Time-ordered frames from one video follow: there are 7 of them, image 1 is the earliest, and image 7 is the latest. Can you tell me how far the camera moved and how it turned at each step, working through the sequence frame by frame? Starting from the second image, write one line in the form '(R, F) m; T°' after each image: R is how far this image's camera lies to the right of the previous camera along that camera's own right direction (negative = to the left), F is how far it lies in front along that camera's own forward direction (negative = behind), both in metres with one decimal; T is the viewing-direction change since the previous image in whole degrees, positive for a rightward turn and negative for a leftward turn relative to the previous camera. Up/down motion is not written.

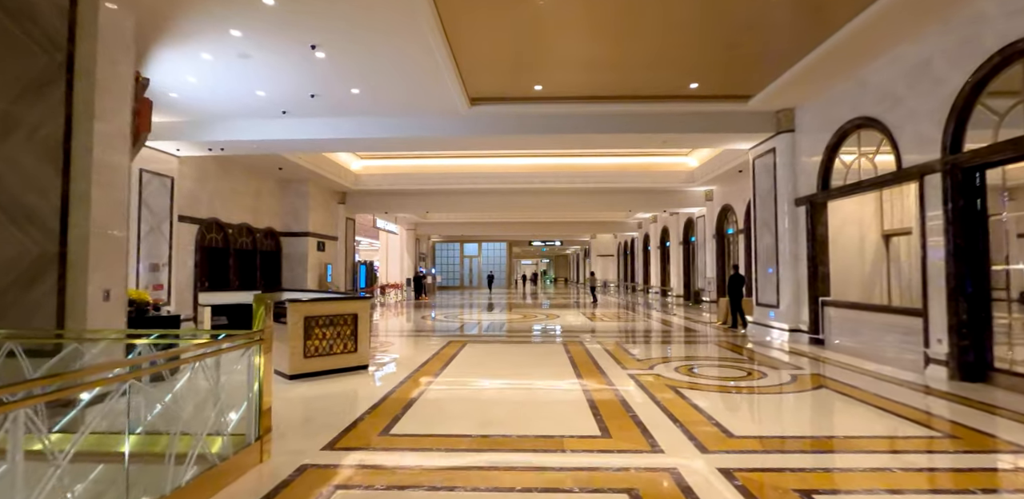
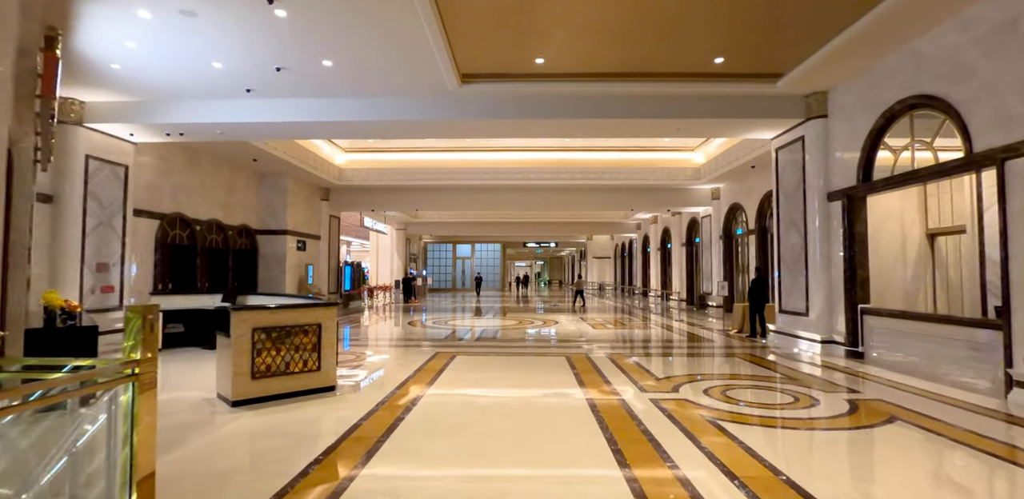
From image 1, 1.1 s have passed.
(0.0, +1.0) m; +1°
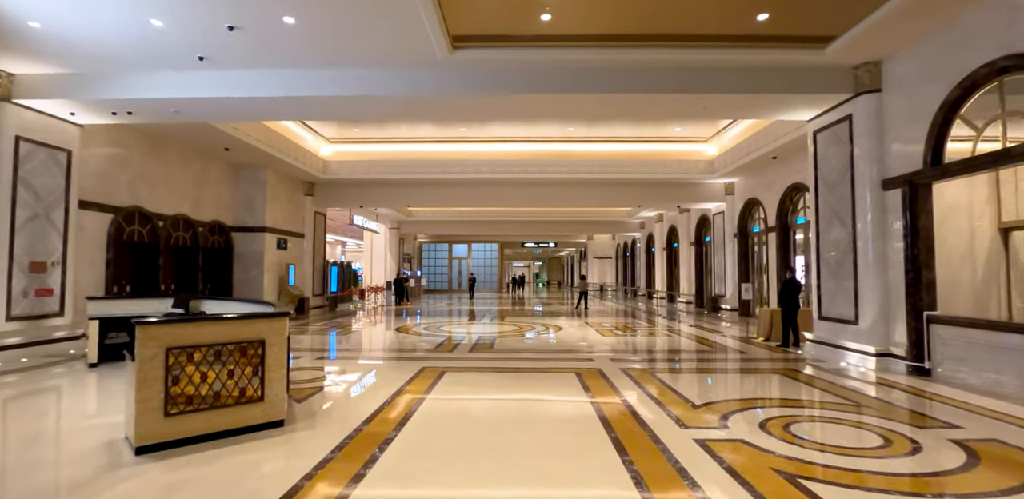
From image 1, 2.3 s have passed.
(0.0, +1.1) m; 0°
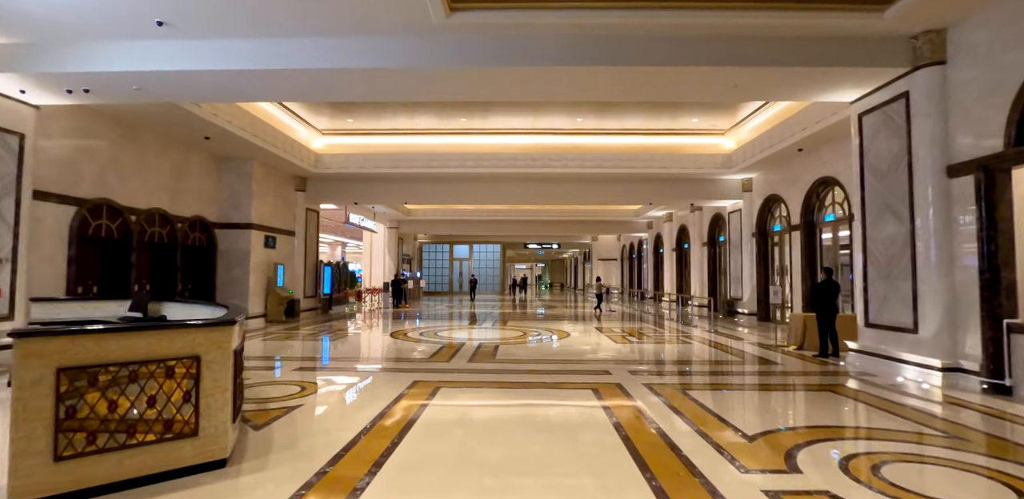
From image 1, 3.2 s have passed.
(0.0, +0.8) m; 0°
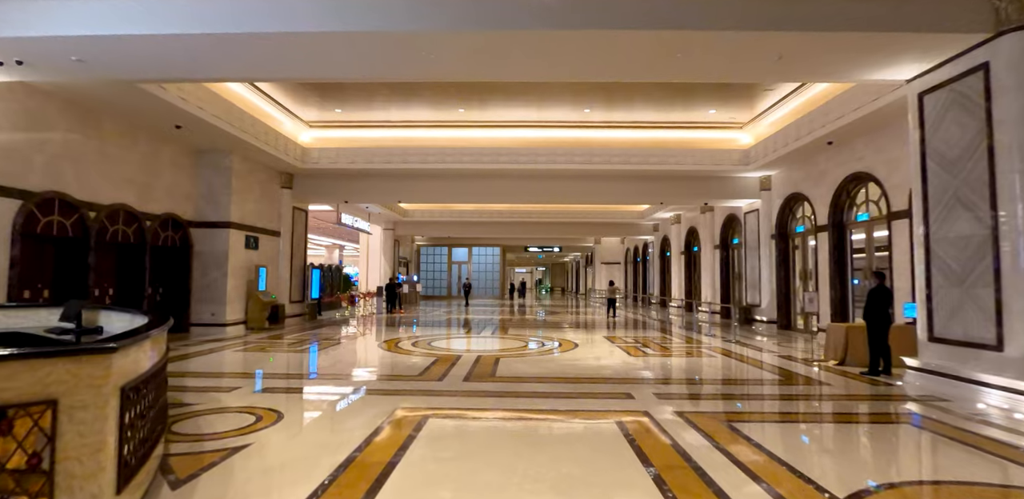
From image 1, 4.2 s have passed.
(0.0, +0.9) m; 0°
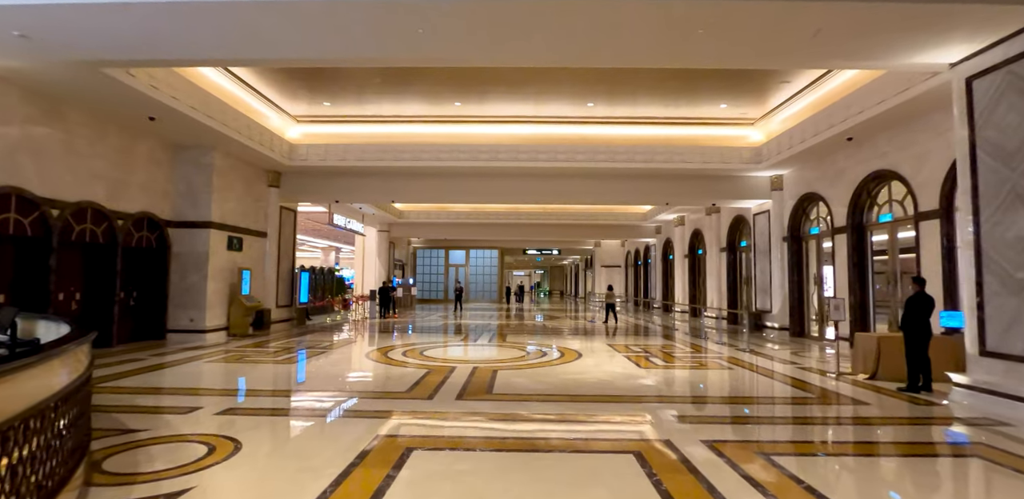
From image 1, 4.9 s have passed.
(0.0, +0.6) m; 0°
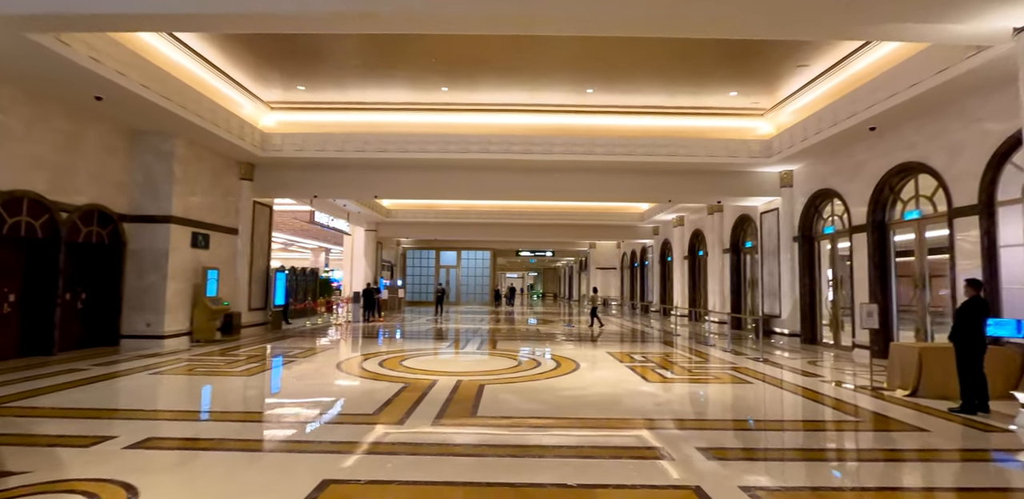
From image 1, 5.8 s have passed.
(0.0, +0.8) m; +1°
